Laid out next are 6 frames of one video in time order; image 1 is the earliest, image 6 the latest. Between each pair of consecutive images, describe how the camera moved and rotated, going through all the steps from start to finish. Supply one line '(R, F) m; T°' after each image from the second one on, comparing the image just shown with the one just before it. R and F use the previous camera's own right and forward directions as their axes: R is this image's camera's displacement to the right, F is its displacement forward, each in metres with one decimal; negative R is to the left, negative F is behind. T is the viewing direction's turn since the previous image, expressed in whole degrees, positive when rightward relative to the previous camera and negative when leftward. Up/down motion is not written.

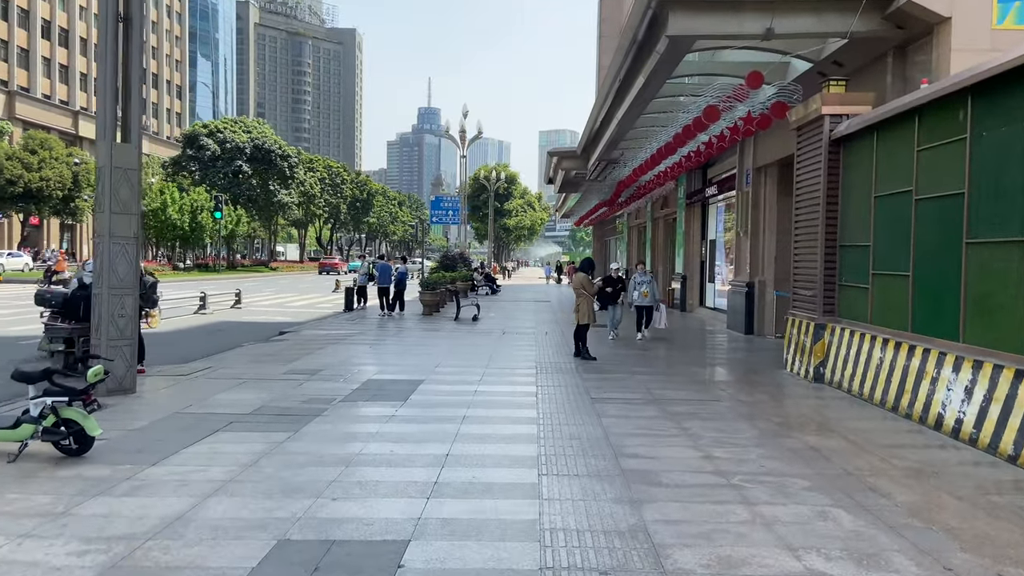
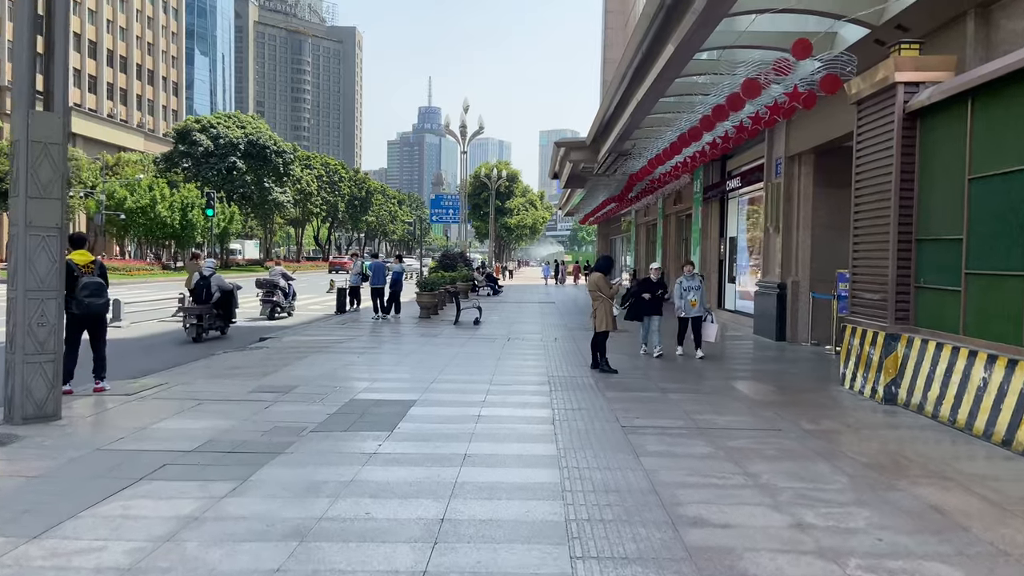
(-0.1, +1.6) m; 0°
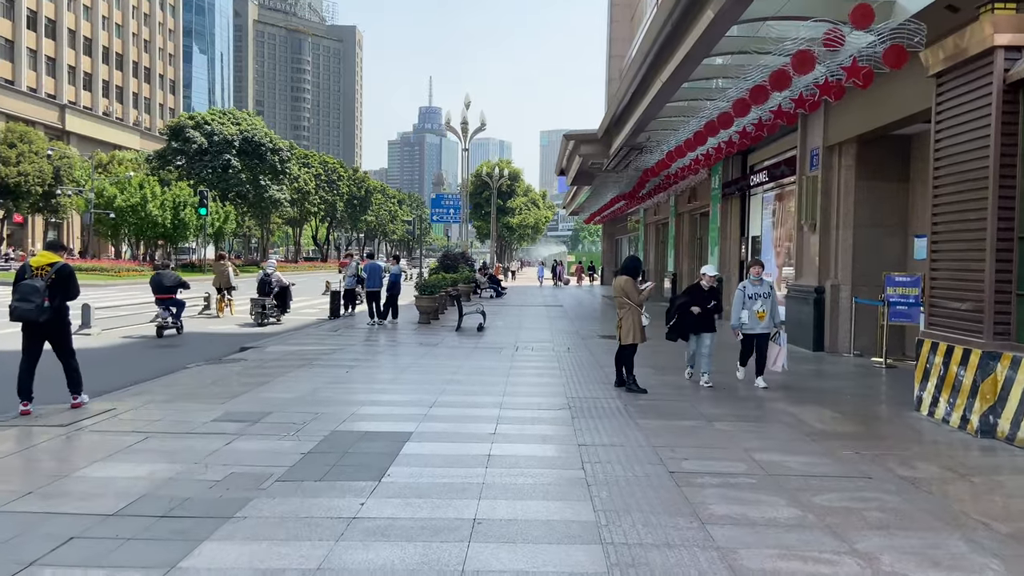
(-0.1, +1.4) m; 0°
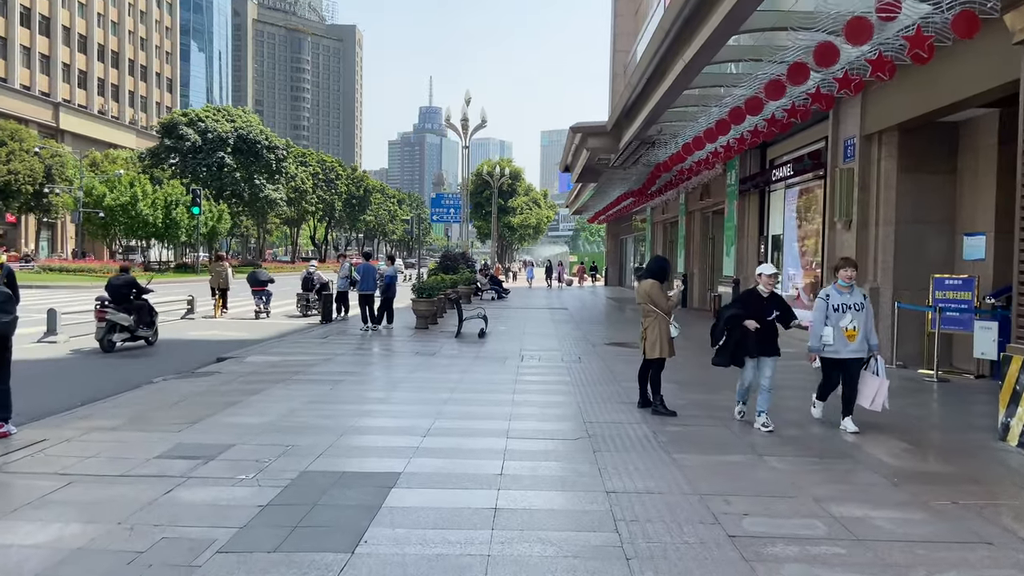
(-0.1, +1.2) m; 0°
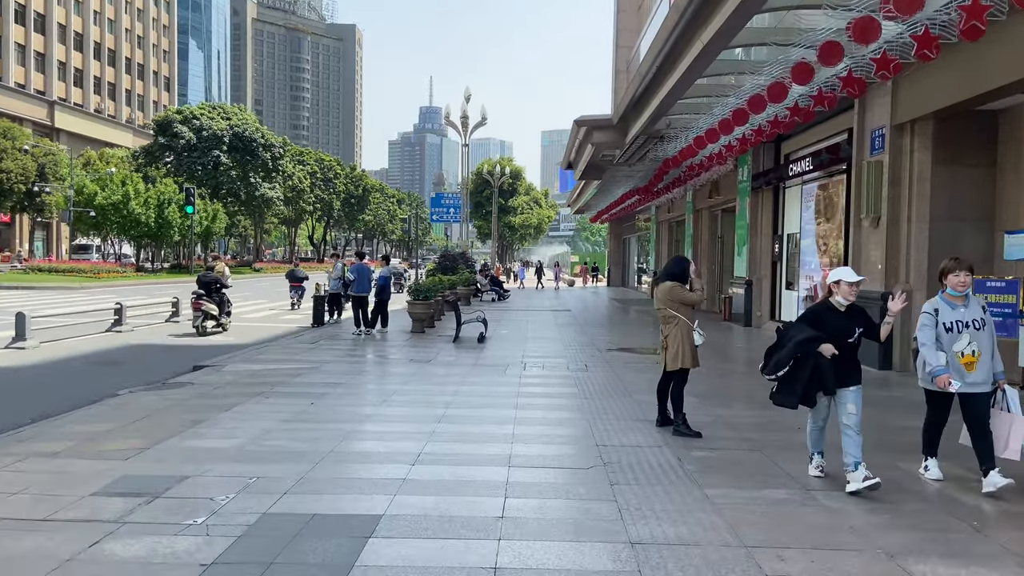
(0.0, +0.9) m; 0°
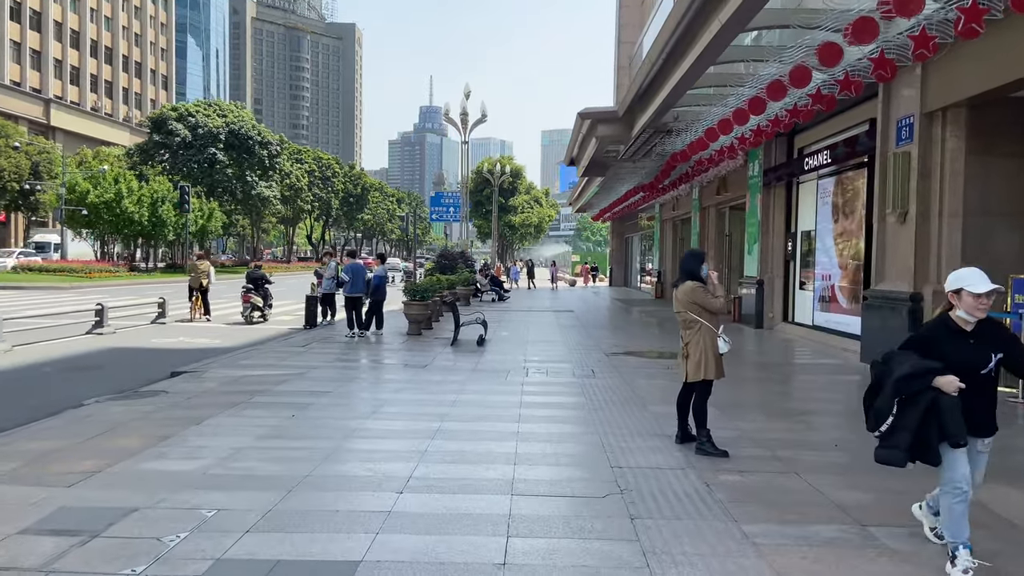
(0.0, +0.8) m; 0°
